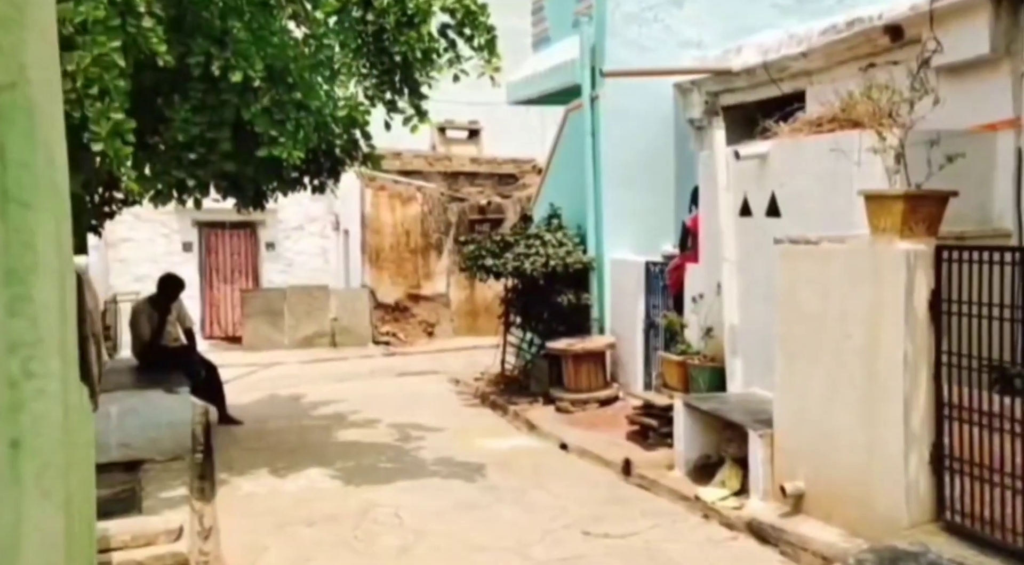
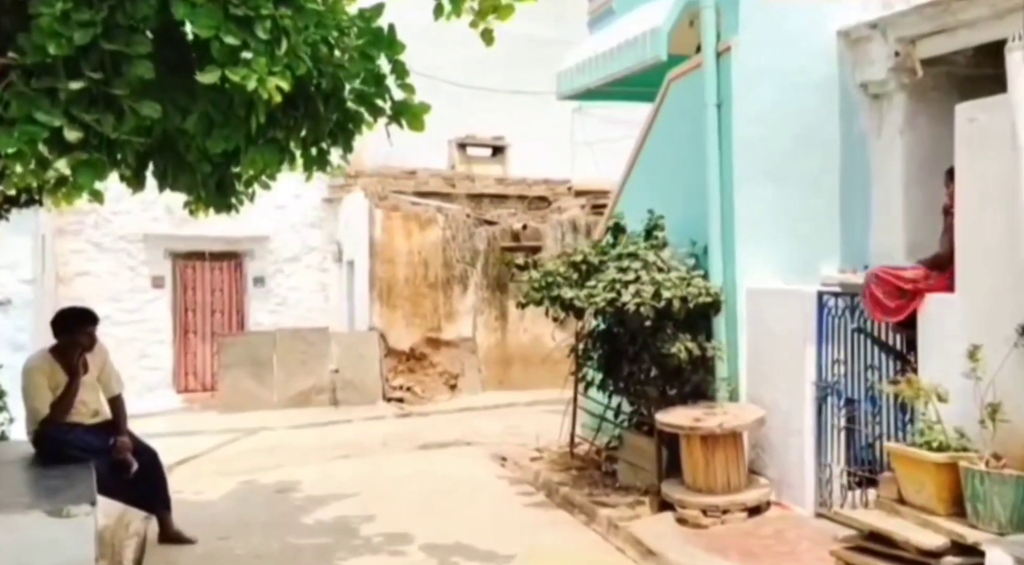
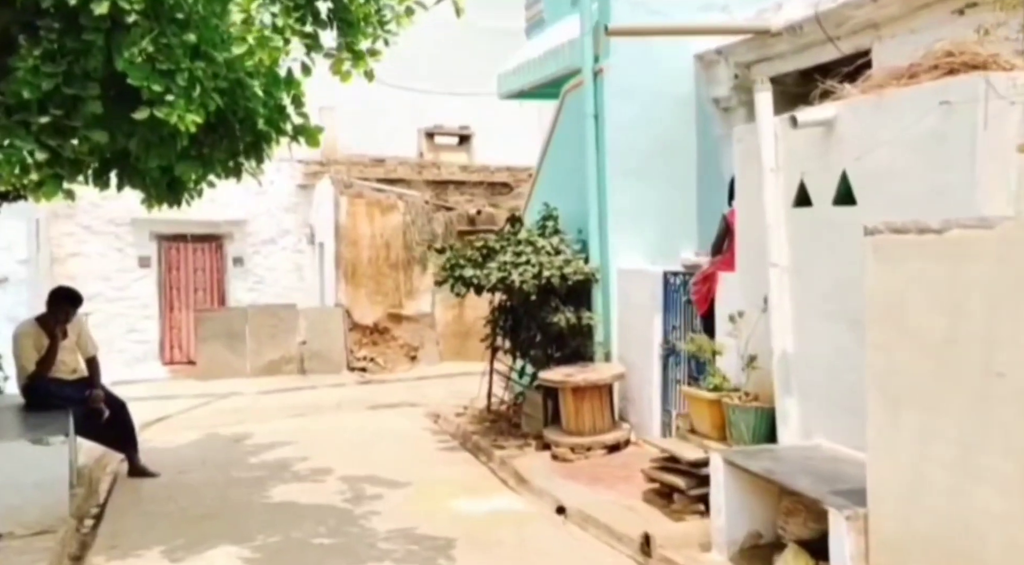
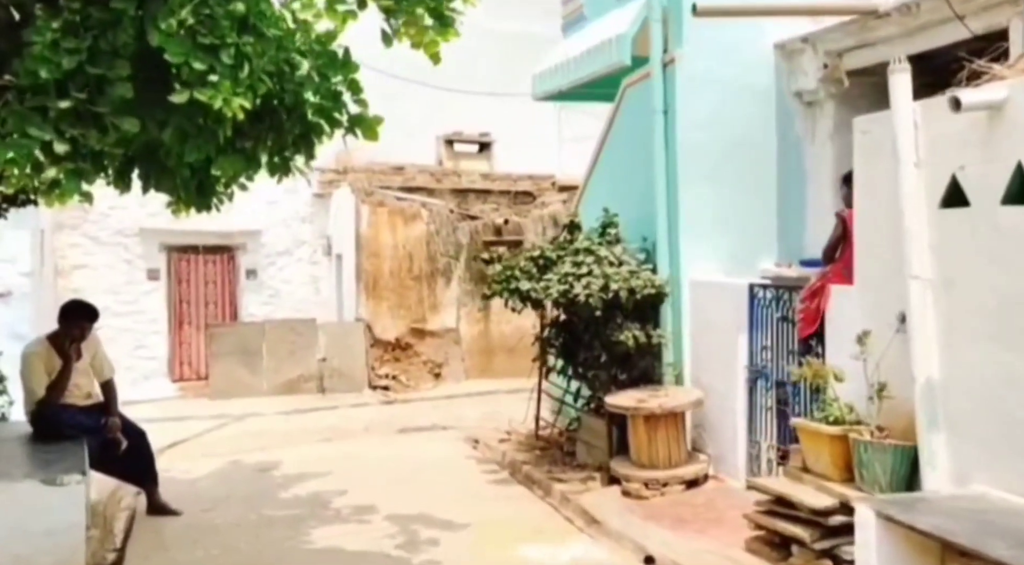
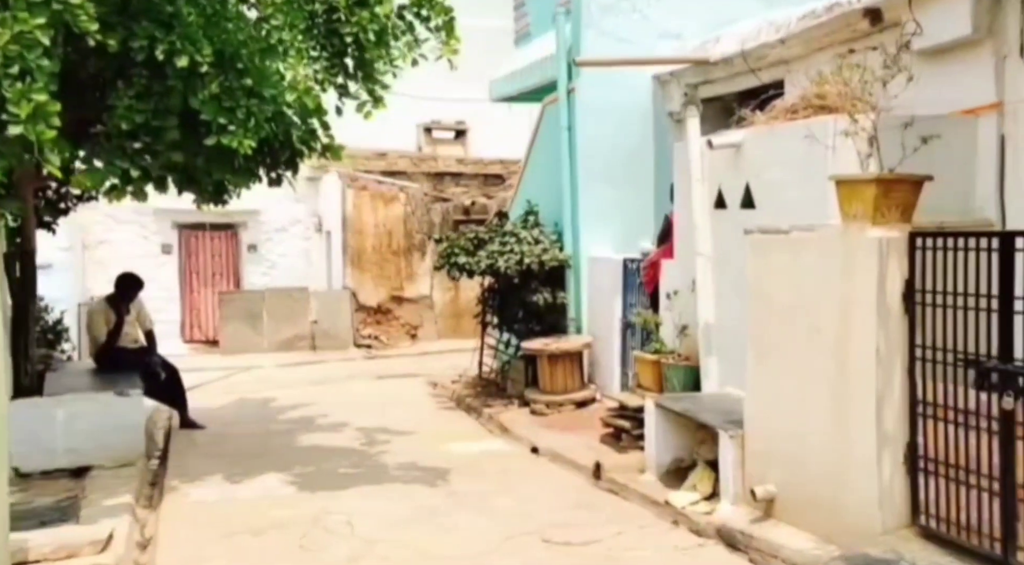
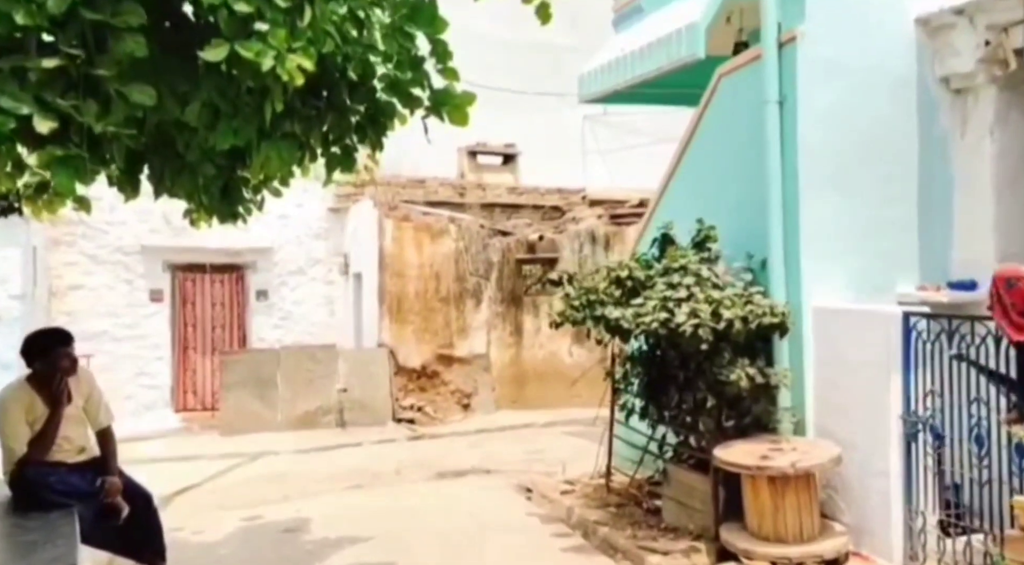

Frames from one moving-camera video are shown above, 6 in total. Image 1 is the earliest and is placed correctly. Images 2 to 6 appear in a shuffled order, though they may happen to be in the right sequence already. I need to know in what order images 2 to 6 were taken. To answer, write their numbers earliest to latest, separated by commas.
5, 3, 4, 2, 6
